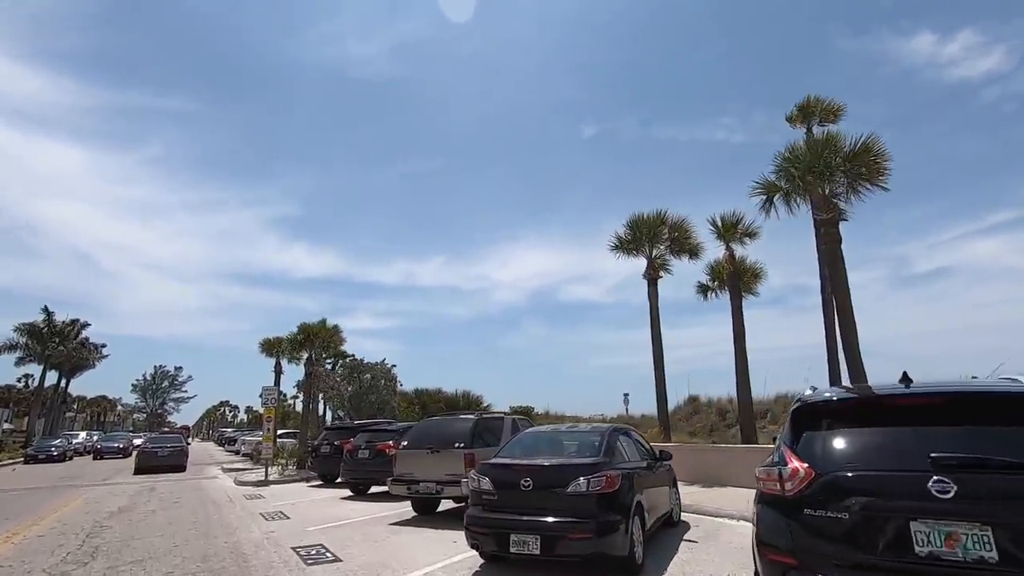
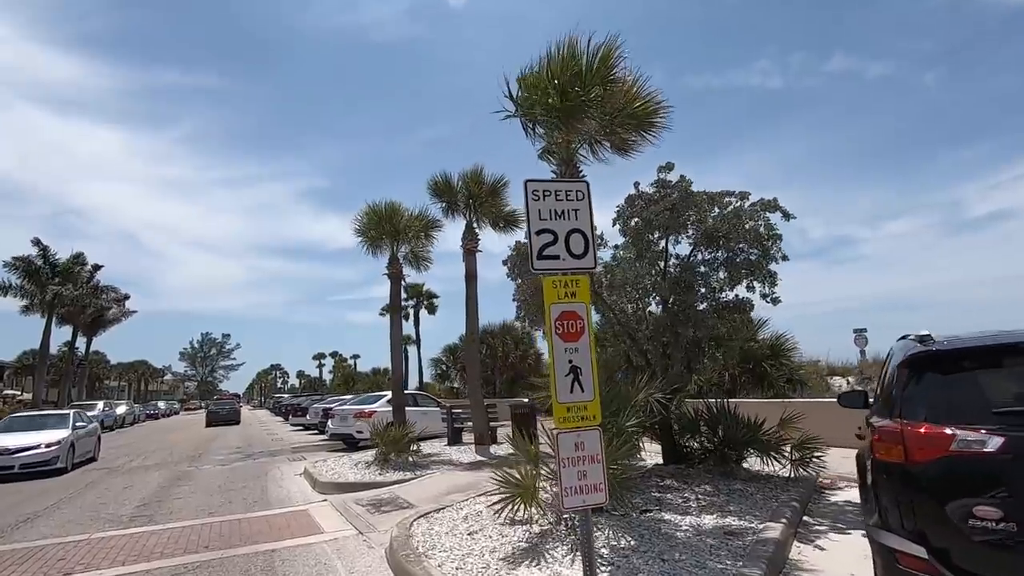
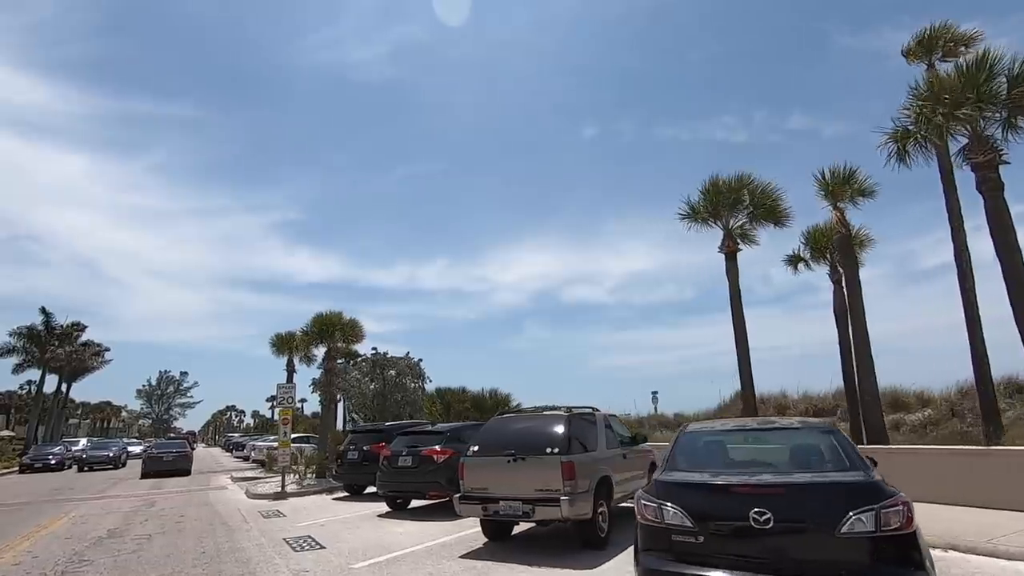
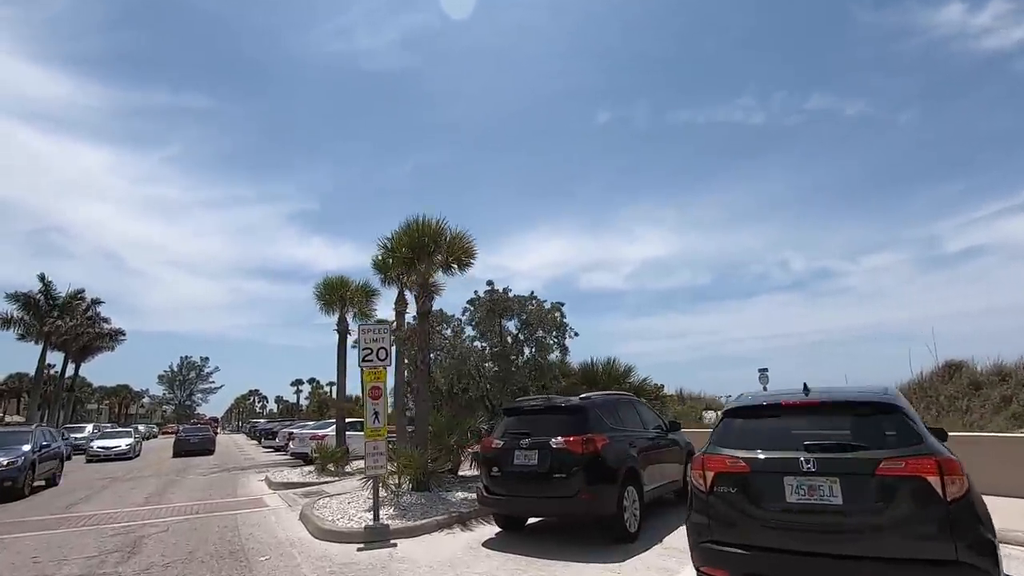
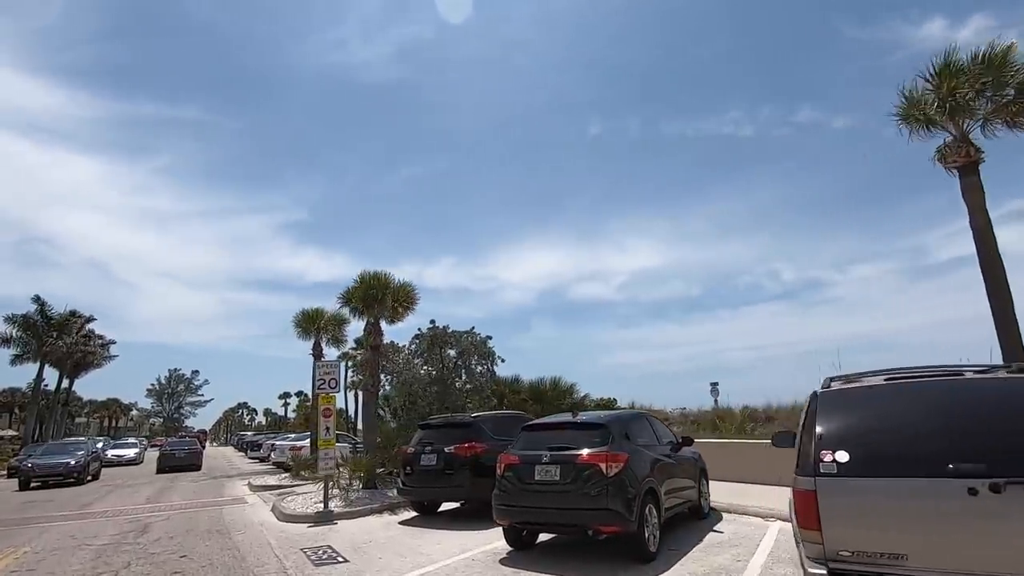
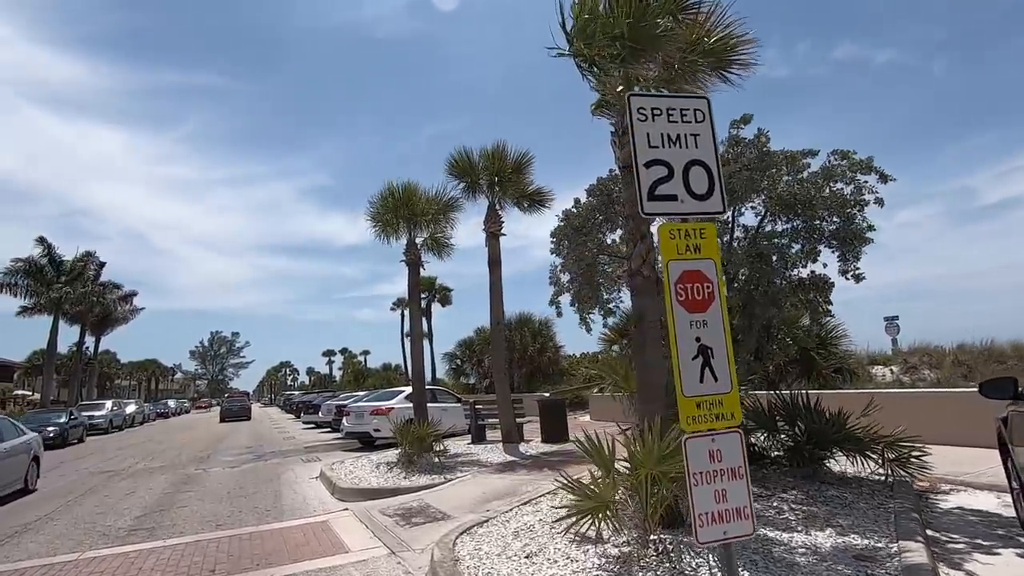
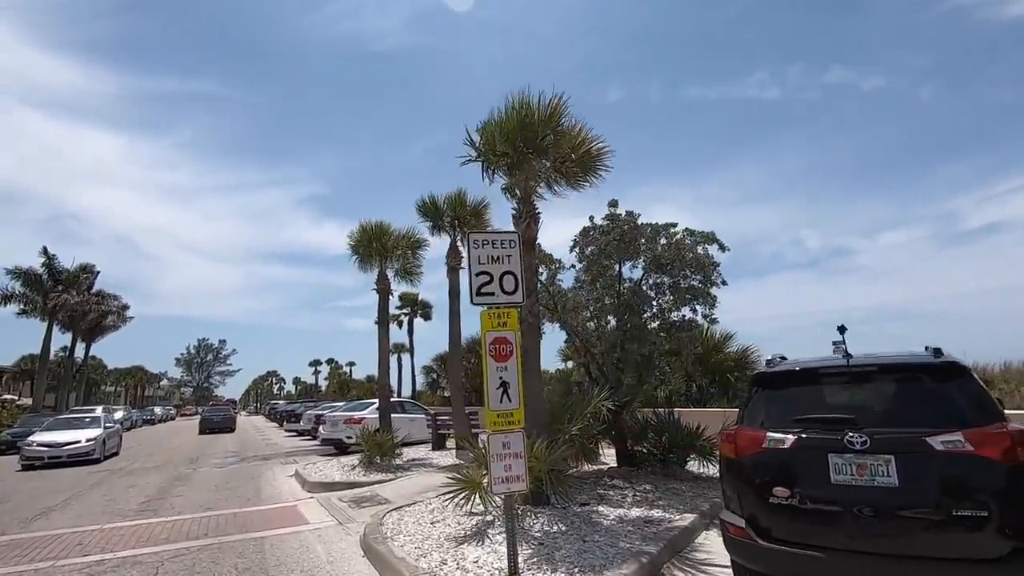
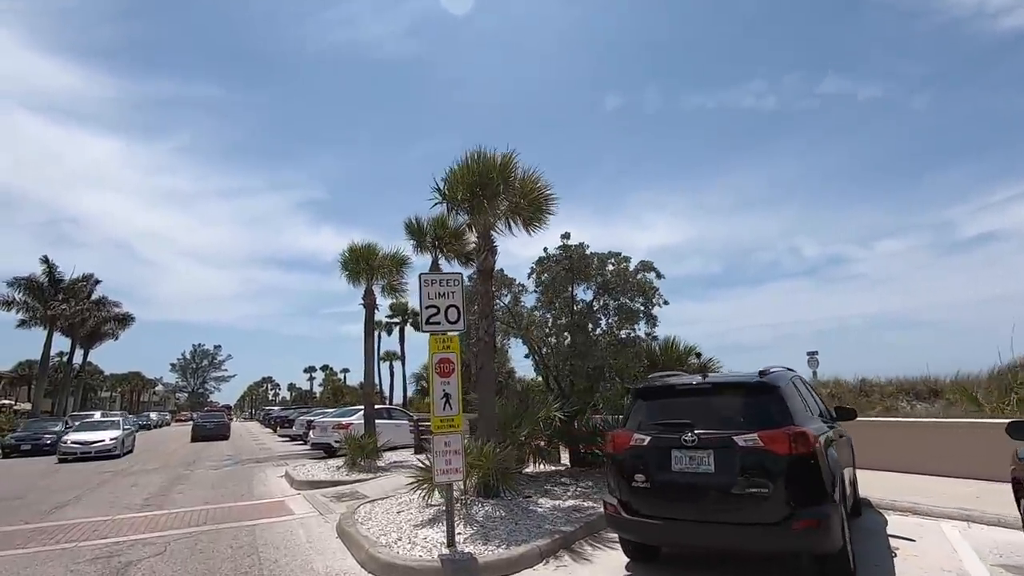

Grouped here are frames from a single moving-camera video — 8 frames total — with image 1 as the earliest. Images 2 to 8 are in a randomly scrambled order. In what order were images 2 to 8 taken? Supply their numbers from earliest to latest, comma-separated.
3, 5, 4, 8, 7, 2, 6
